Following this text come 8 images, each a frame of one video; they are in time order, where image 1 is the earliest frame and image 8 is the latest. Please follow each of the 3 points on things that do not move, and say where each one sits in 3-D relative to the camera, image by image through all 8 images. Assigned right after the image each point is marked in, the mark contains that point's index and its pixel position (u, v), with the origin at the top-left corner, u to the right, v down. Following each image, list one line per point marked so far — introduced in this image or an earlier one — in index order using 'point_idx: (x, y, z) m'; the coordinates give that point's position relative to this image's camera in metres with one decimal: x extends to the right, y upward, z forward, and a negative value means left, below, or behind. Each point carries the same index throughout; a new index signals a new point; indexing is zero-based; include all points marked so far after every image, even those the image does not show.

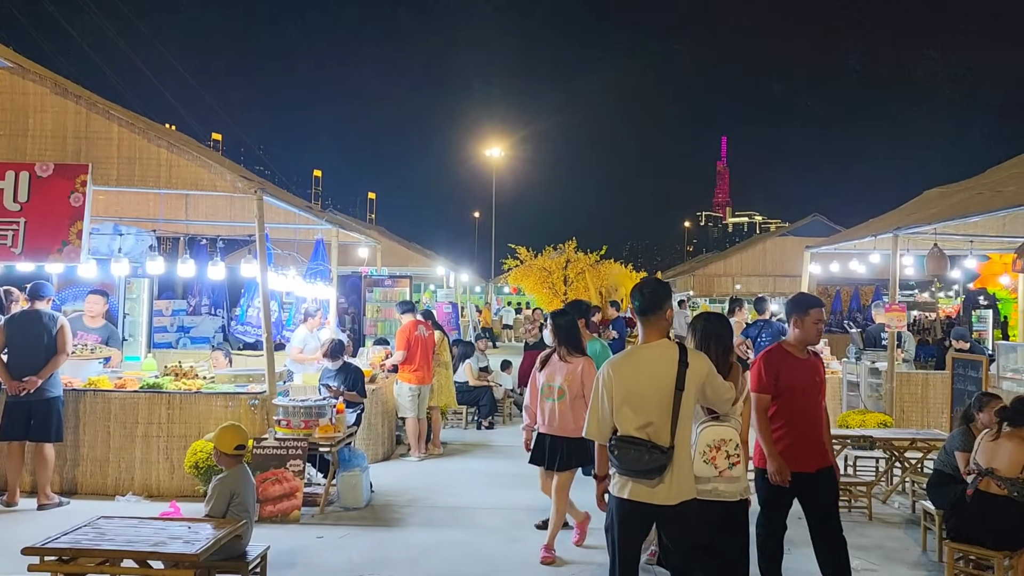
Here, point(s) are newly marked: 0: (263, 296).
0: (-2.0, -0.1, +6.8) m
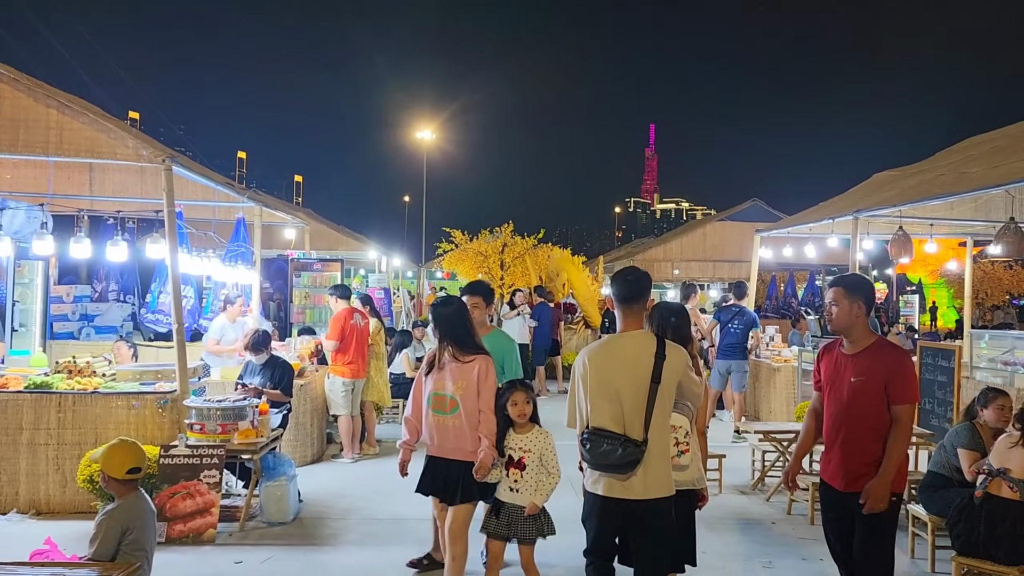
0: (-2.4, 0.0, +5.9) m
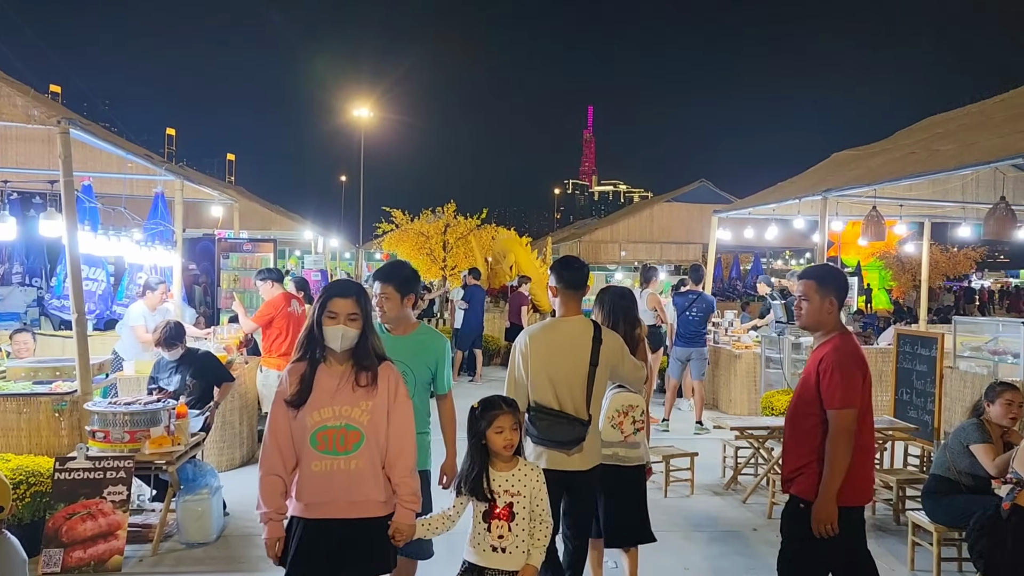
0: (-2.7, +0.1, +5.1) m
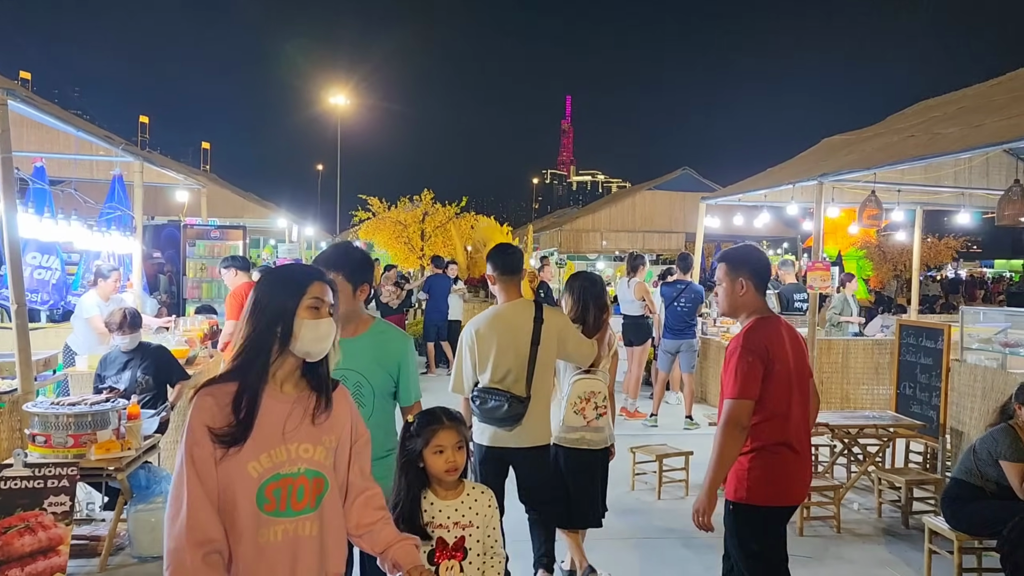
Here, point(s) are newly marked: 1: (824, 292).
0: (-2.7, +0.2, +4.6) m
1: (+2.9, 0.0, +7.7) m
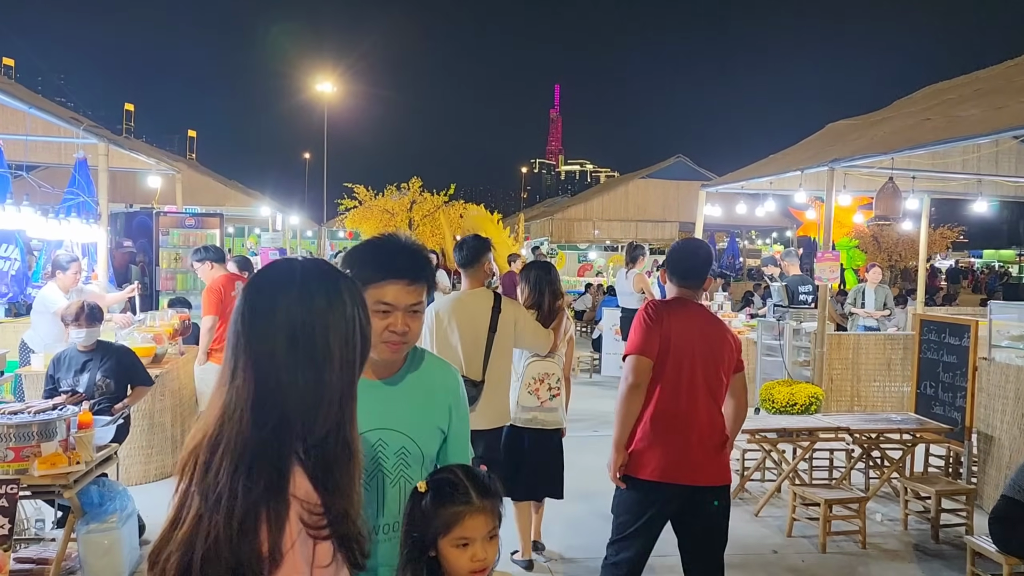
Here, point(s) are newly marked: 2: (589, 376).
0: (-2.8, +0.2, +4.1) m
1: (+2.8, 0.0, +7.3) m
2: (+1.0, -1.2, +10.8) m
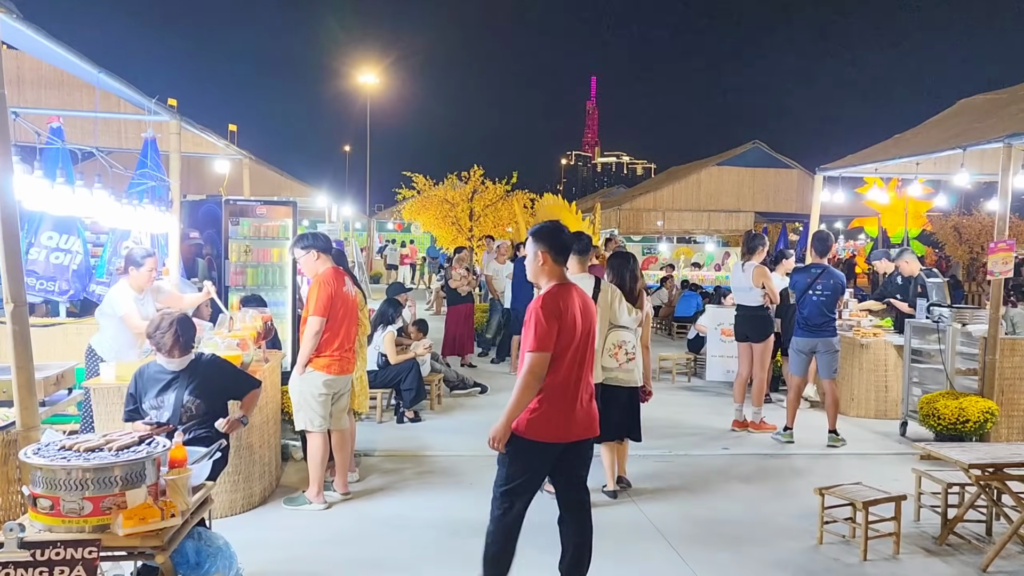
0: (-2.0, +0.2, +3.3) m
1: (+3.7, +0.1, +6.3) m
2: (+2.1, -1.1, +9.9) m
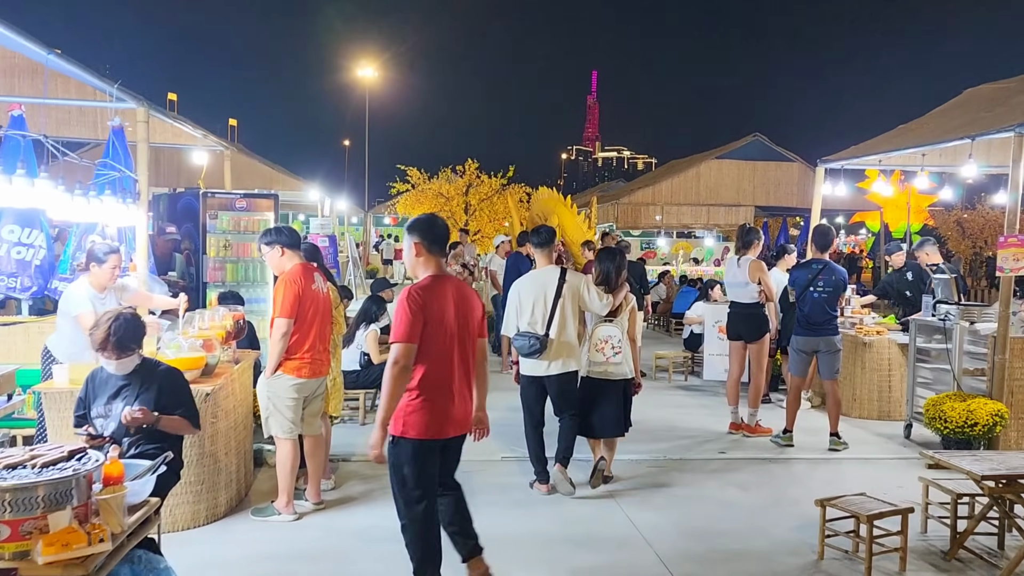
0: (-2.1, +0.2, +3.0) m
1: (+3.6, +0.1, +6.0) m
2: (+2.0, -1.1, +9.6) m
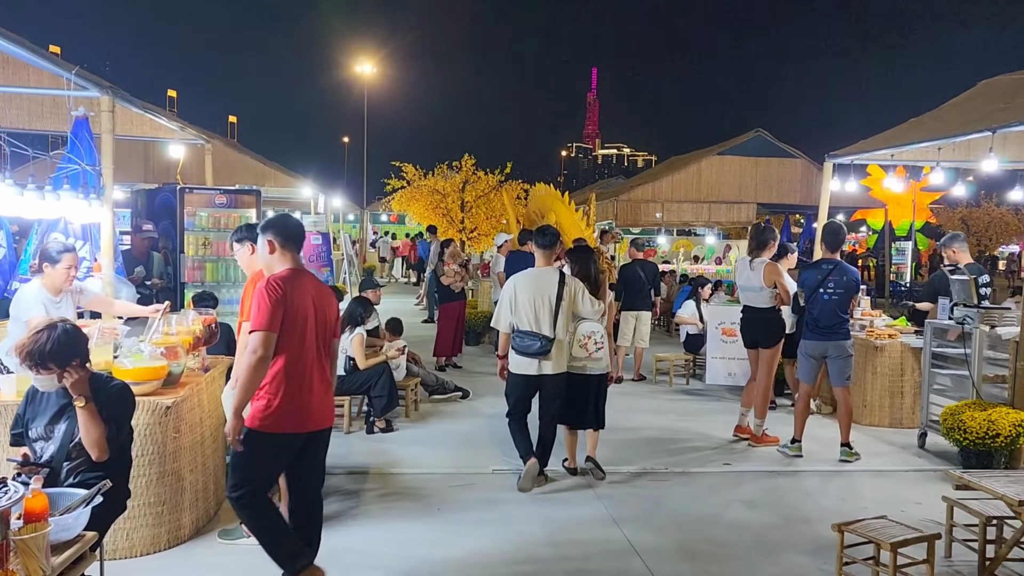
0: (-2.1, +0.2, +2.7) m
1: (+3.5, +0.1, +5.6) m
2: (+1.9, -1.1, +9.2) m
